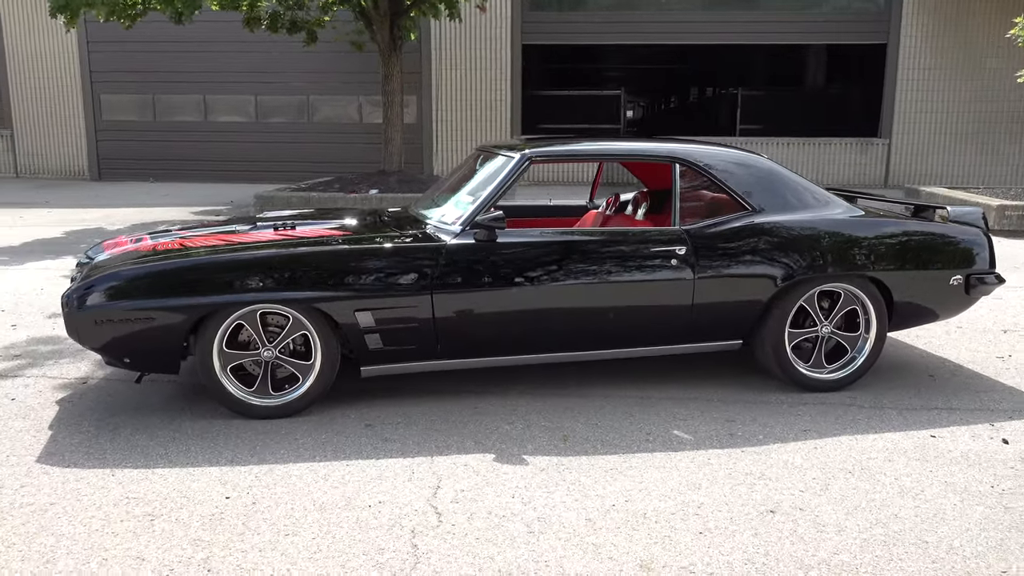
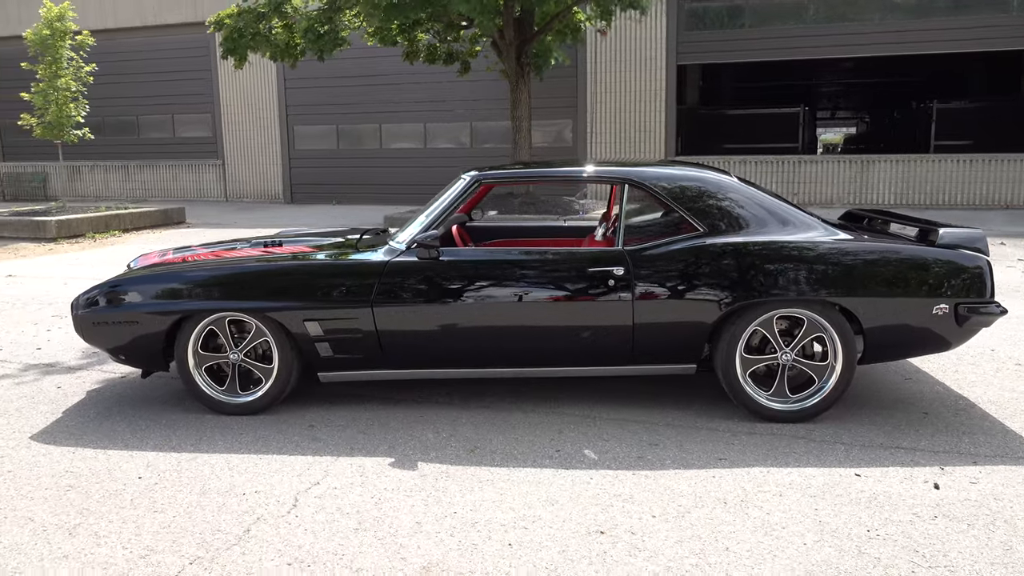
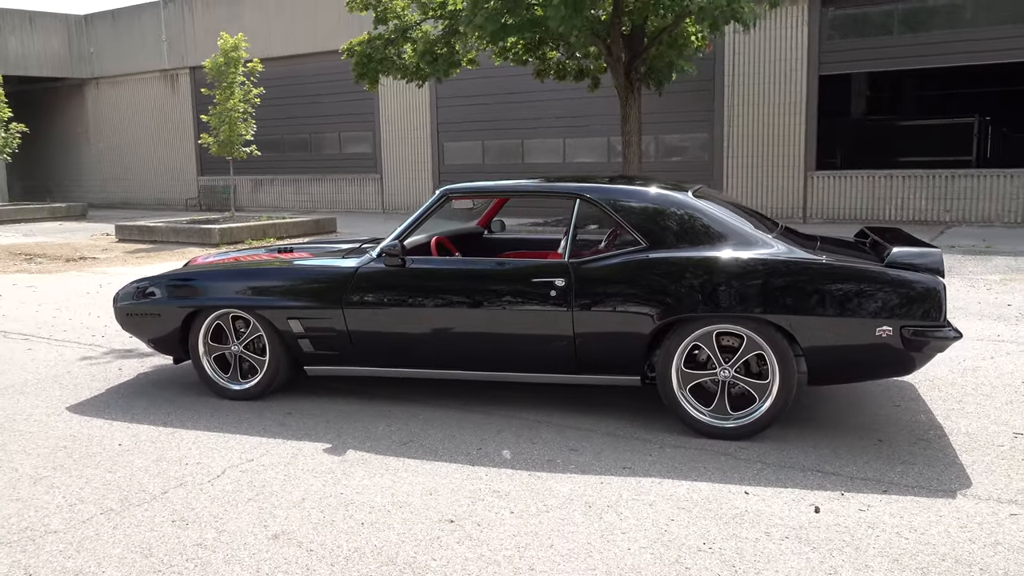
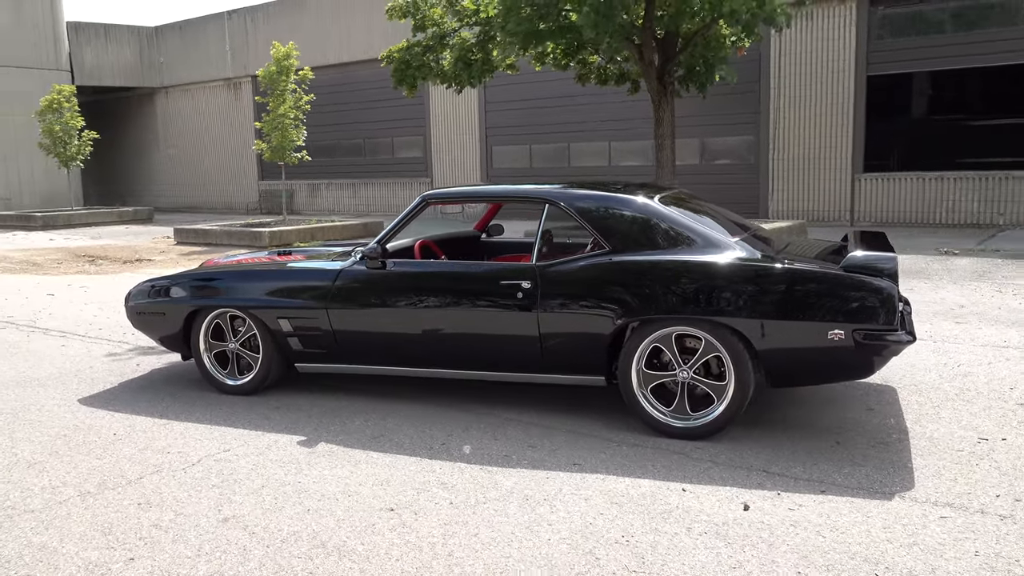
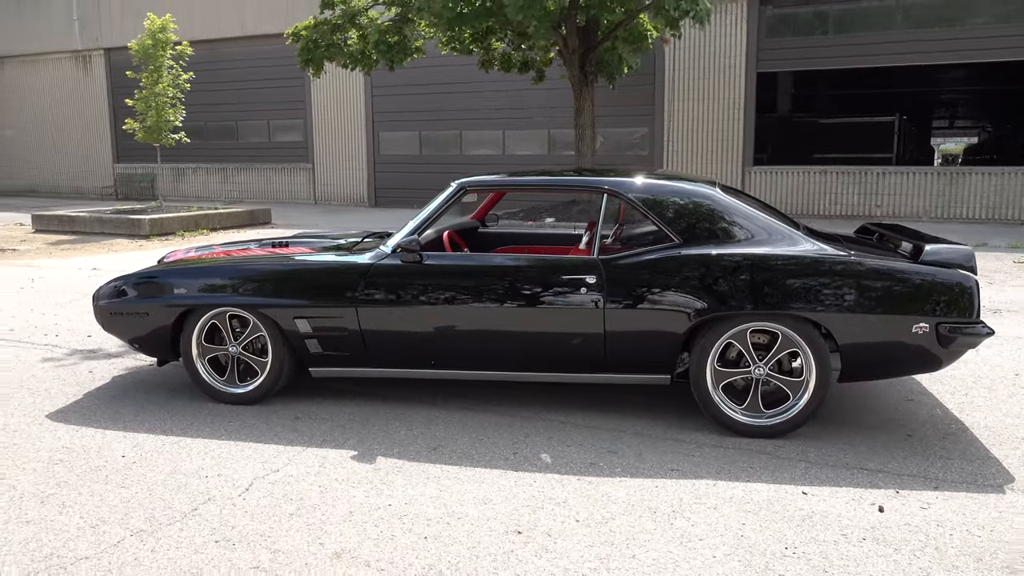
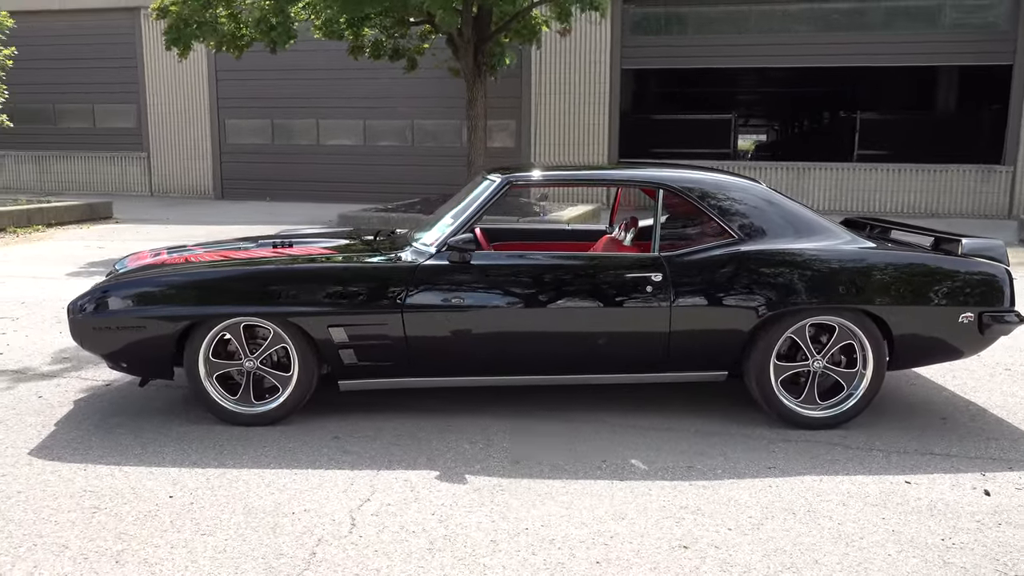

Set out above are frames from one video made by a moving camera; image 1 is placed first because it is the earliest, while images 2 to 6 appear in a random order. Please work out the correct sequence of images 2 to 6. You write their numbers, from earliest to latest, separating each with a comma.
6, 2, 5, 3, 4
